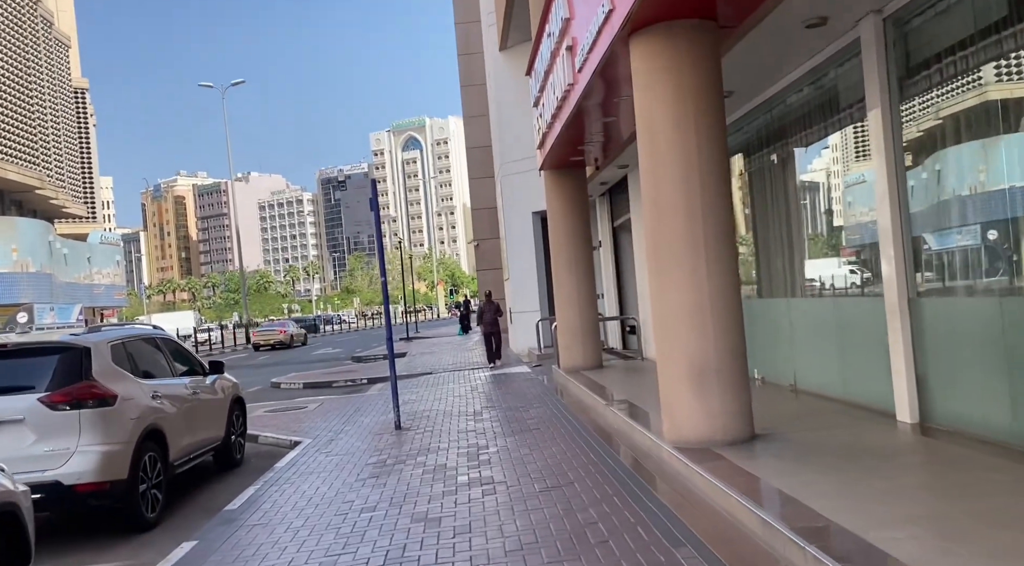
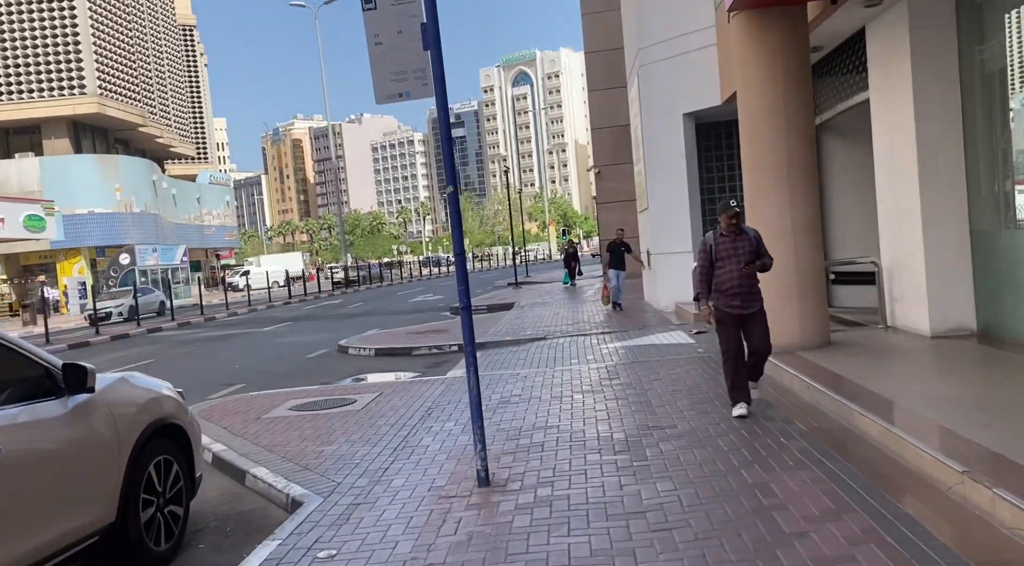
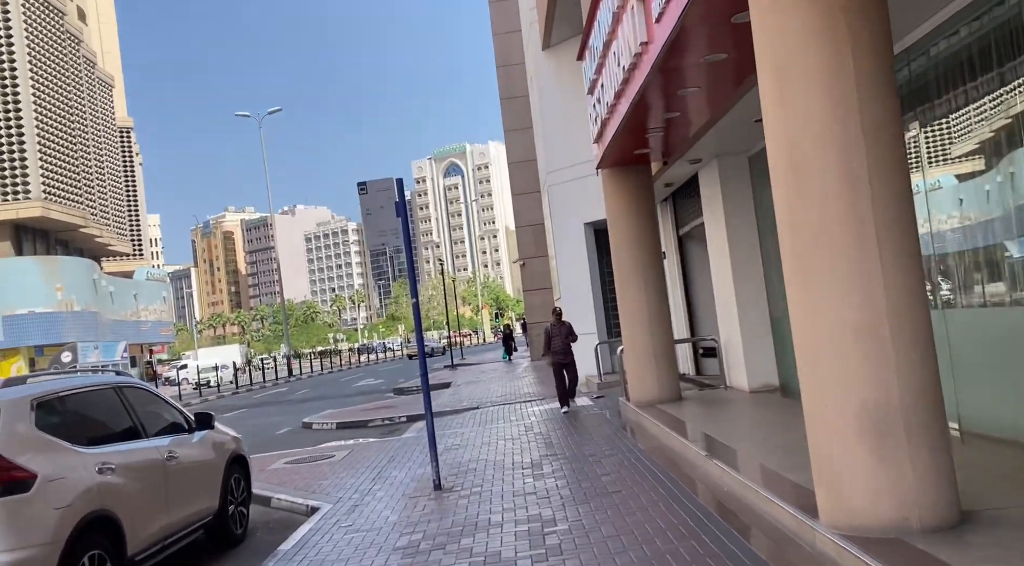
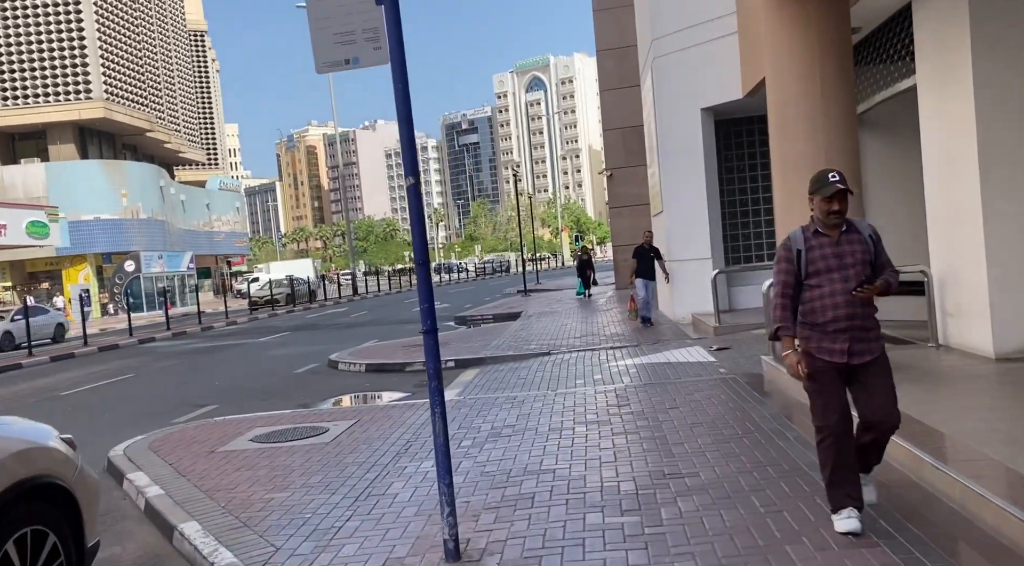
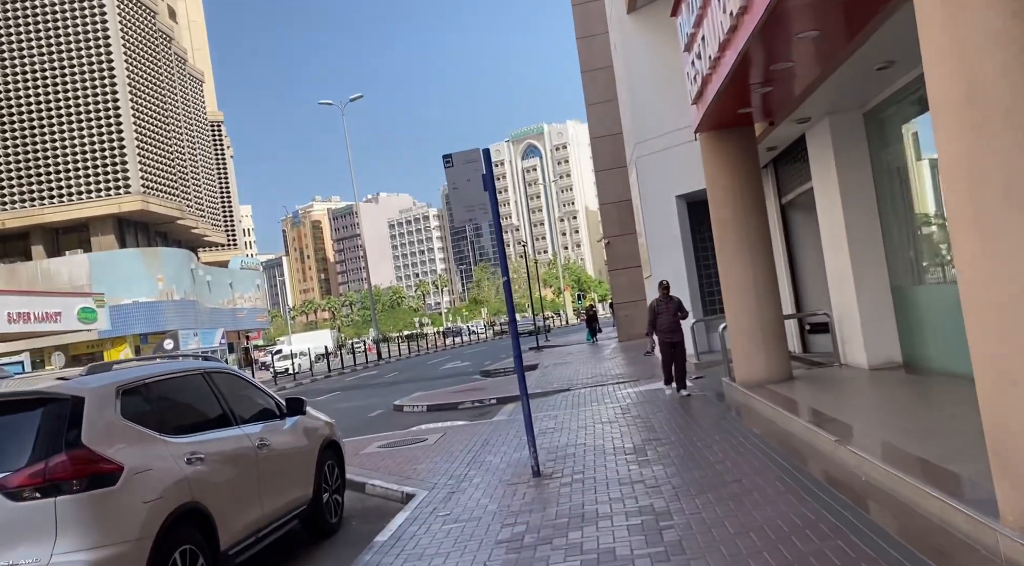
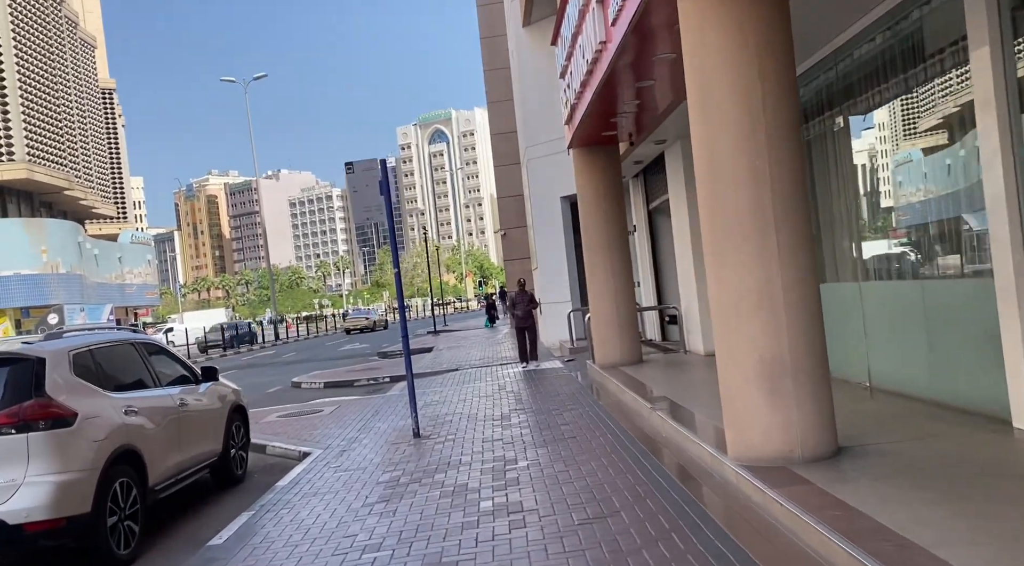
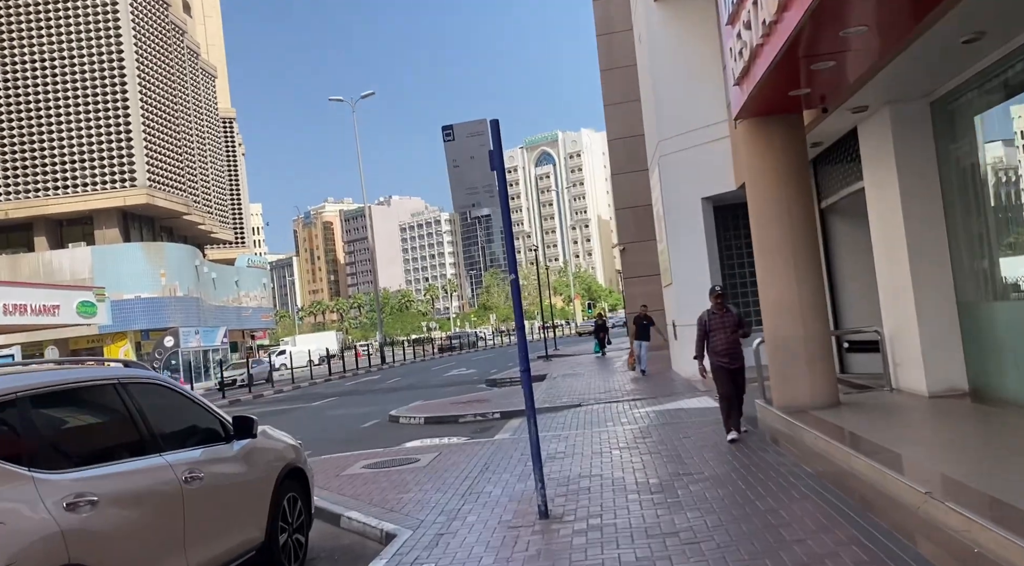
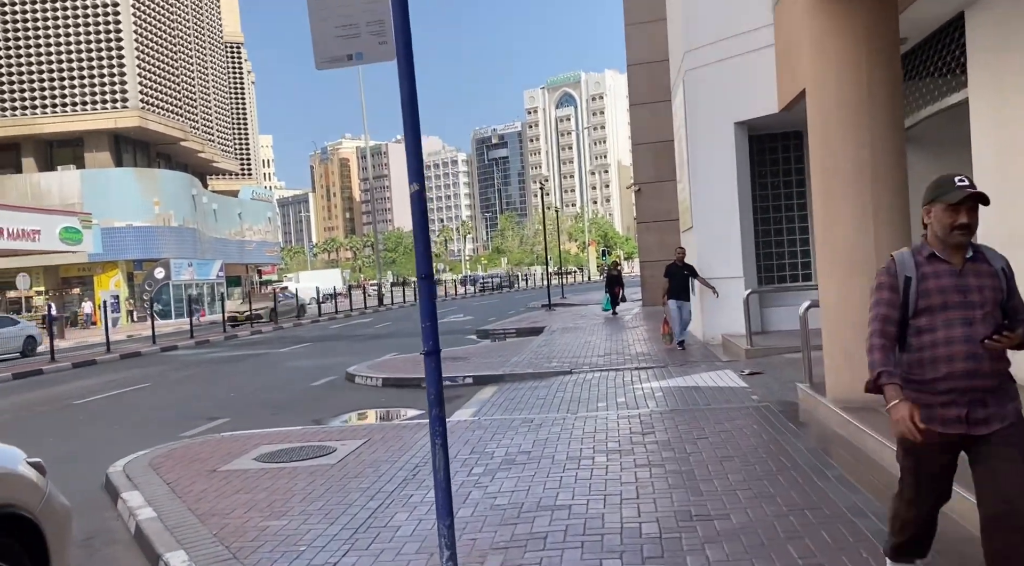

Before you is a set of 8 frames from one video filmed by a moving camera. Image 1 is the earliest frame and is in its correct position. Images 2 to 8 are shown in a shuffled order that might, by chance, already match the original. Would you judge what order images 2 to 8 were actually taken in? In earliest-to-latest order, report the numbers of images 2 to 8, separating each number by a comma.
6, 3, 5, 7, 2, 4, 8
